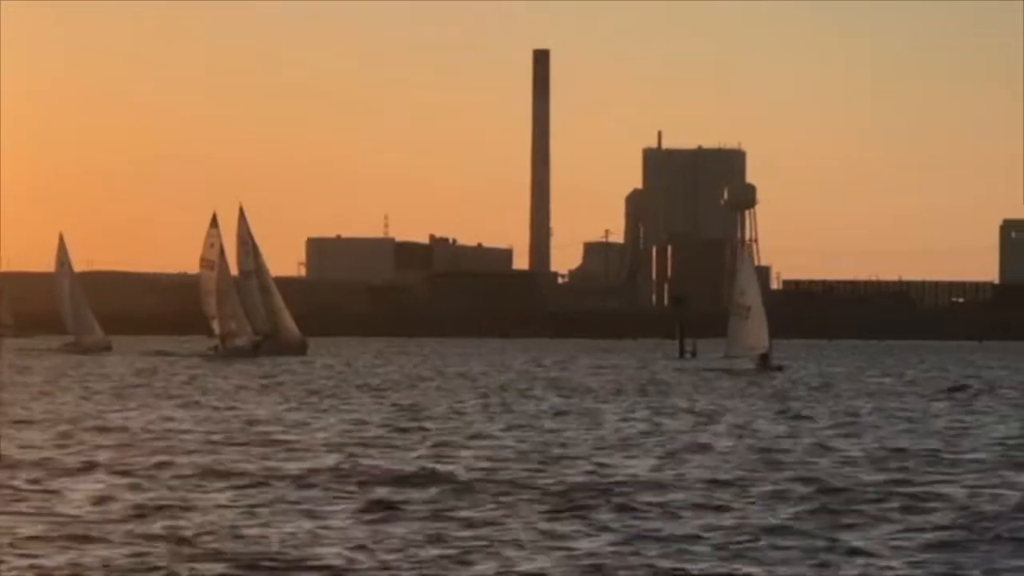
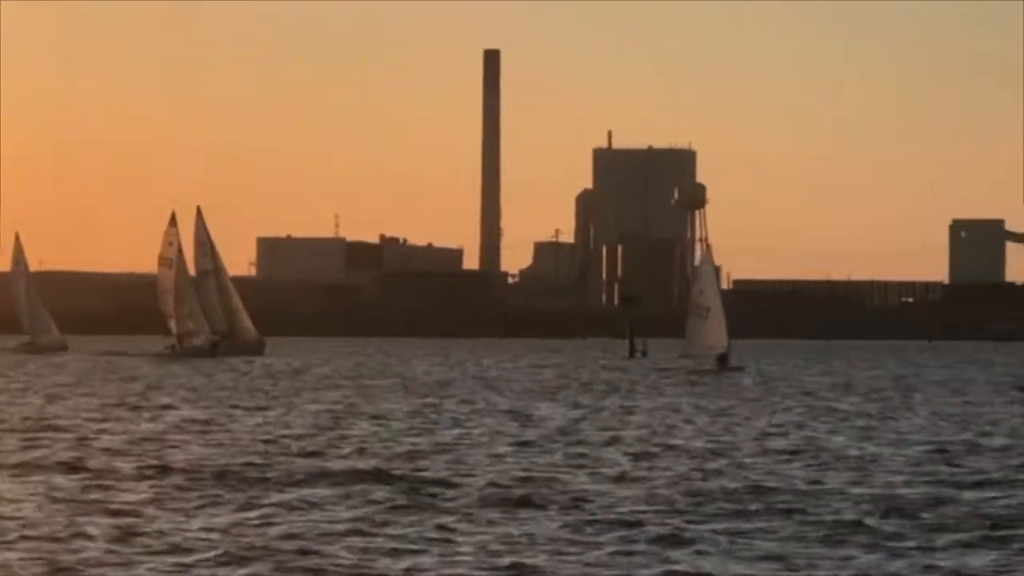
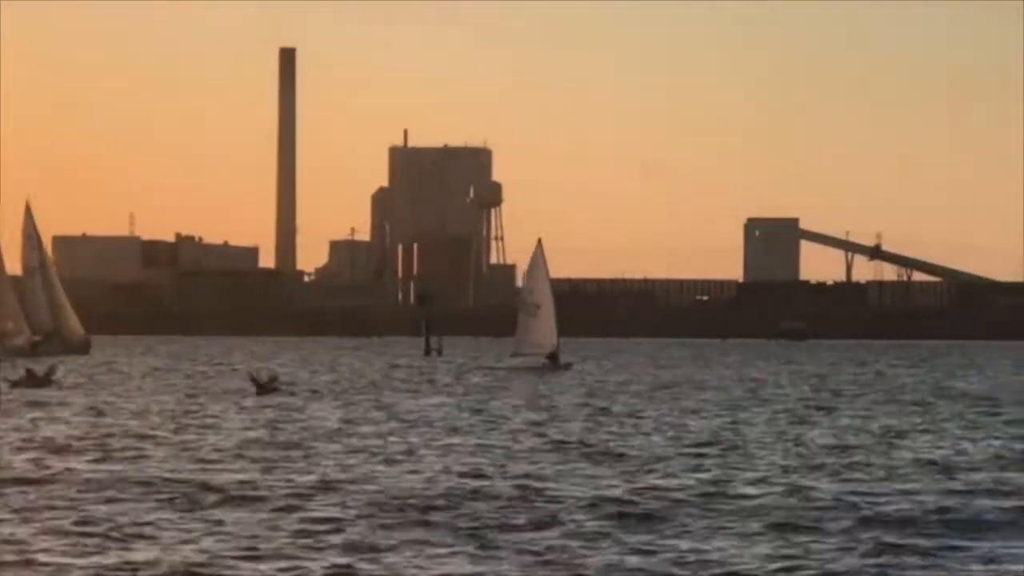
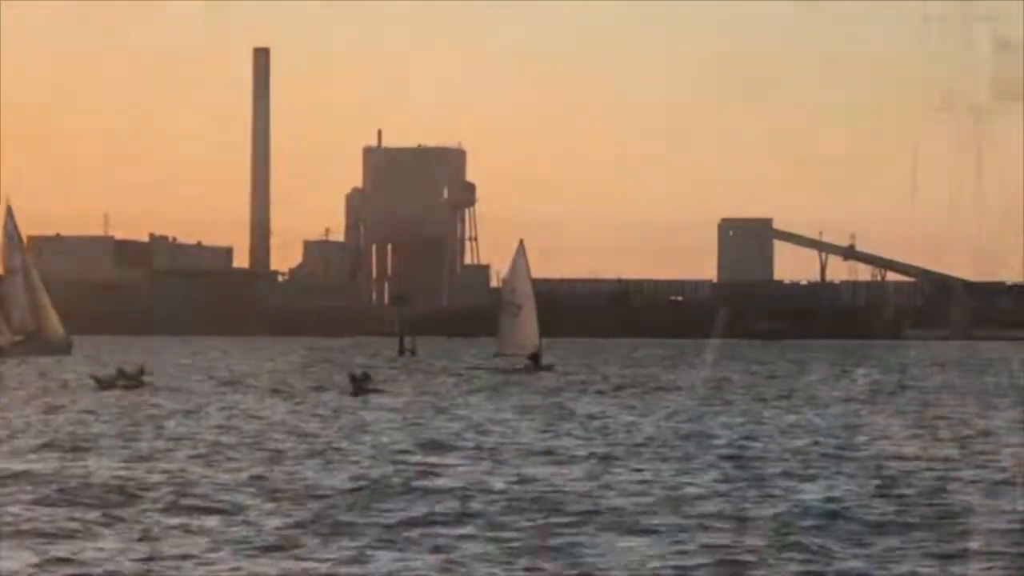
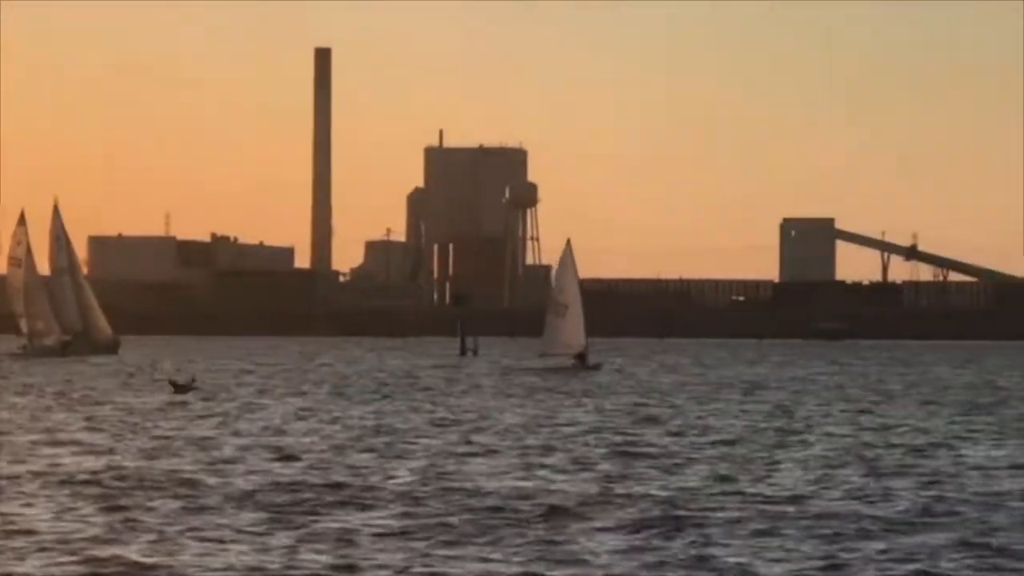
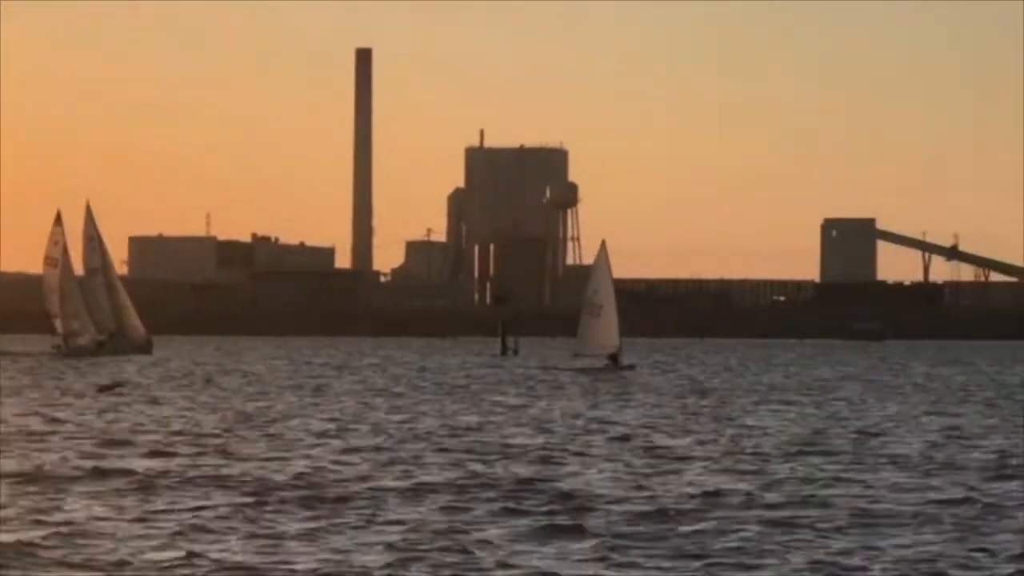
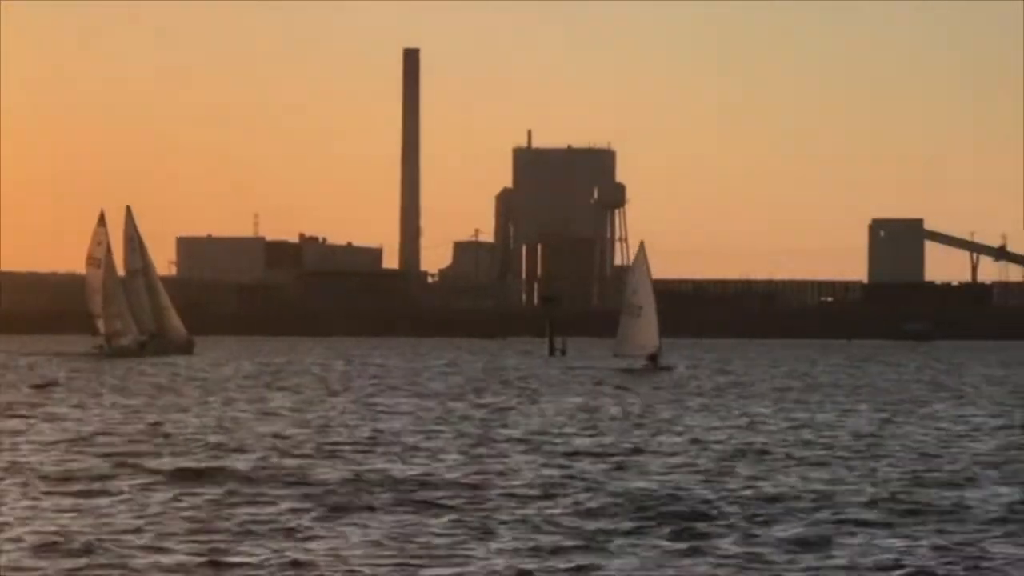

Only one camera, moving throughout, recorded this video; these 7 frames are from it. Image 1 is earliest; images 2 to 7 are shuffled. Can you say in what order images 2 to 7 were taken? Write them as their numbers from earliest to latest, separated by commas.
2, 7, 6, 5, 3, 4
